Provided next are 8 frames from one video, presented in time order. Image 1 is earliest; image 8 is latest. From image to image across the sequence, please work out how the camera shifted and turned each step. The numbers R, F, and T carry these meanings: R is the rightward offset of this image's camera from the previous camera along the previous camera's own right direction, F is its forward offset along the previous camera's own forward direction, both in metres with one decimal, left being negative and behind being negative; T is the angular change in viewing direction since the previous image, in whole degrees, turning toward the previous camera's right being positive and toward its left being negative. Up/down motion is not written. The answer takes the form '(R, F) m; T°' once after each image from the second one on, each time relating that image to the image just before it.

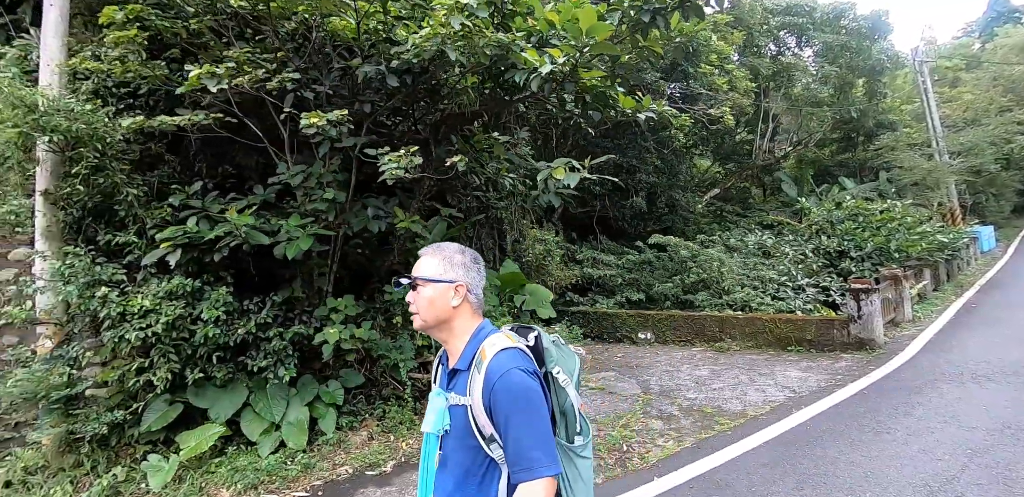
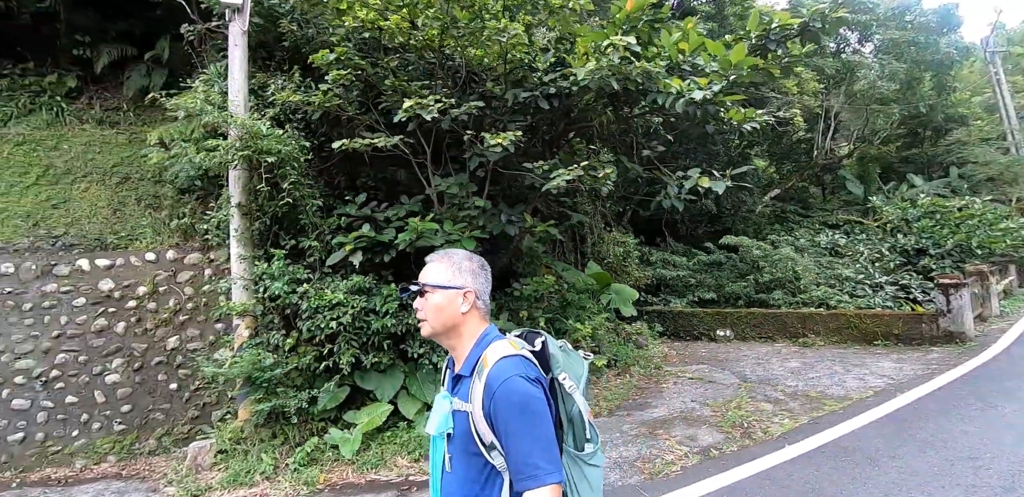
(-0.7, -0.4) m; -4°
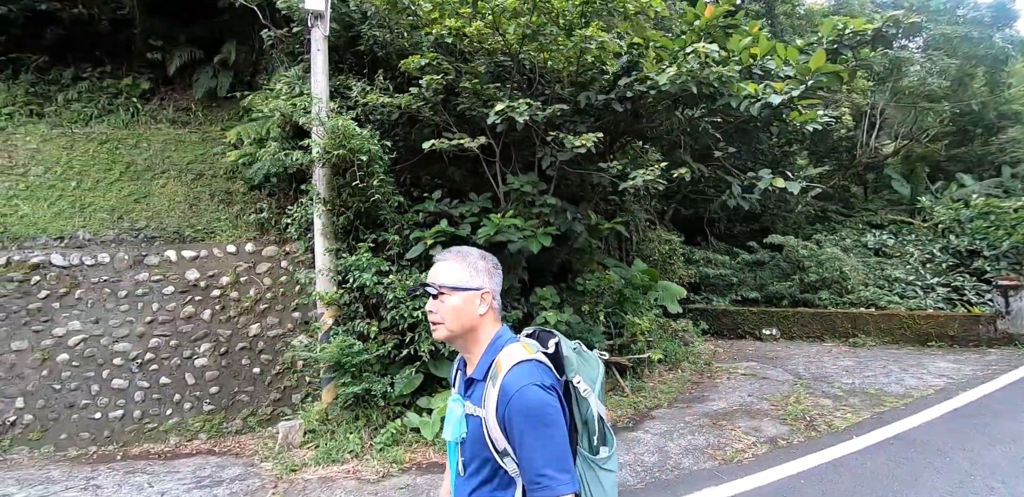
(-0.4, -0.2) m; -2°
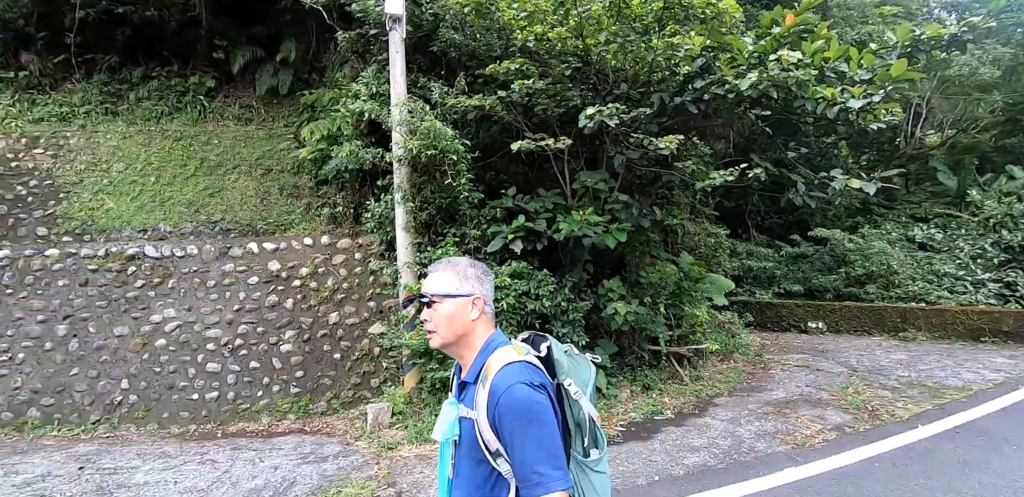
(-0.5, -0.2) m; -2°
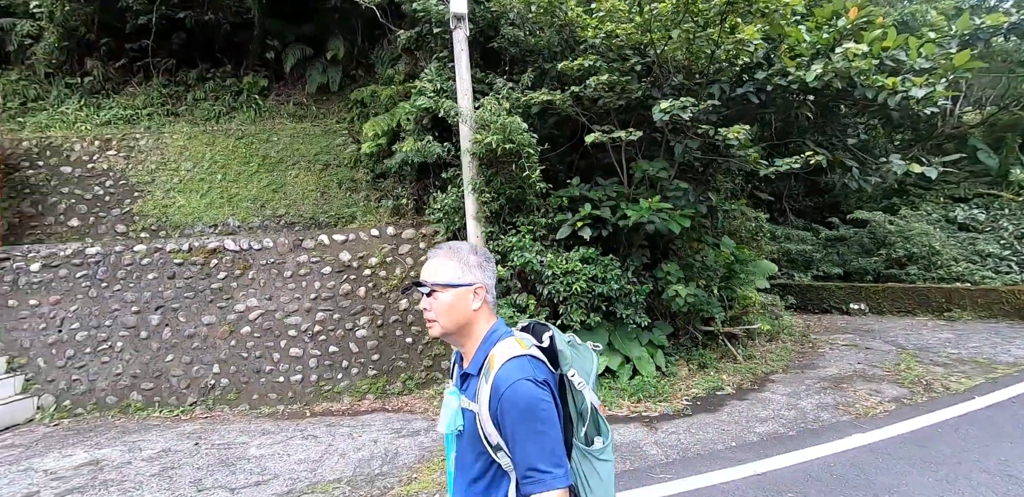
(-0.5, -0.2) m; -1°
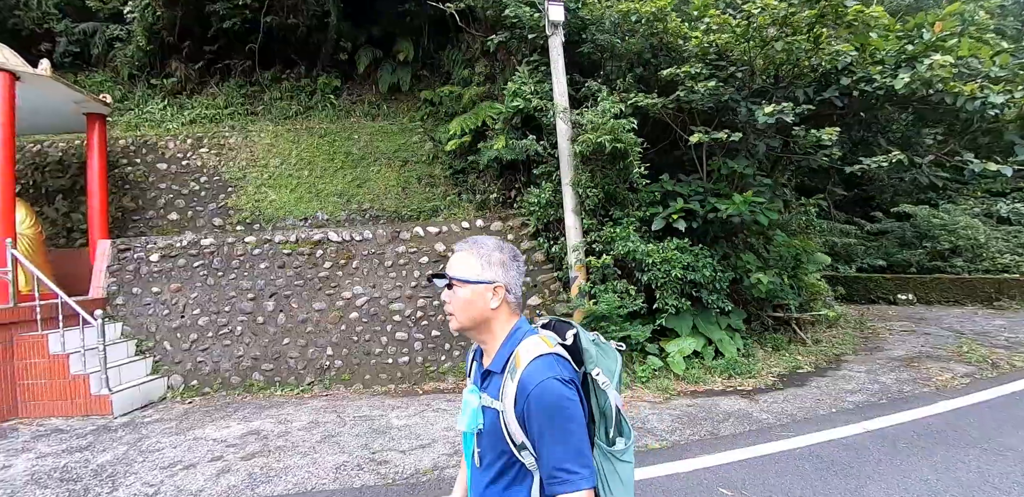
(-1.0, -0.4) m; 0°
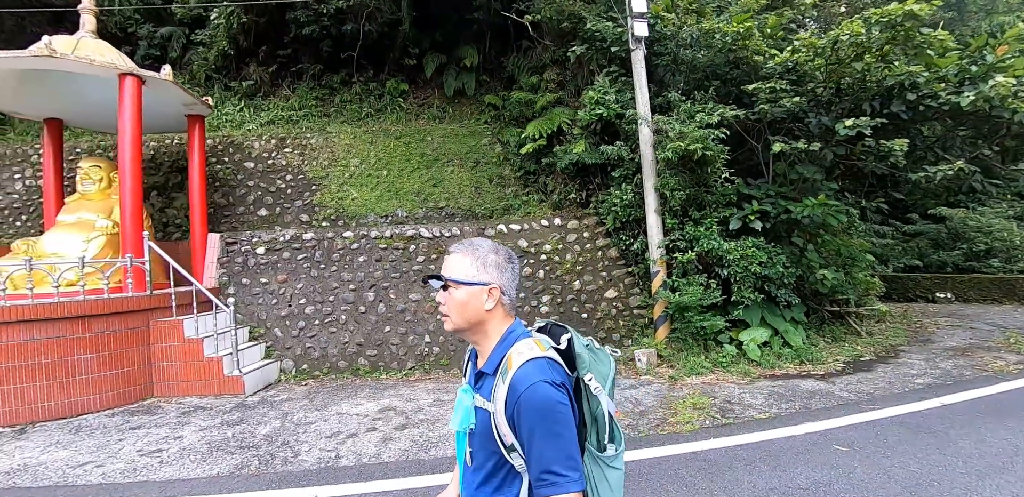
(-1.0, -0.4) m; +1°
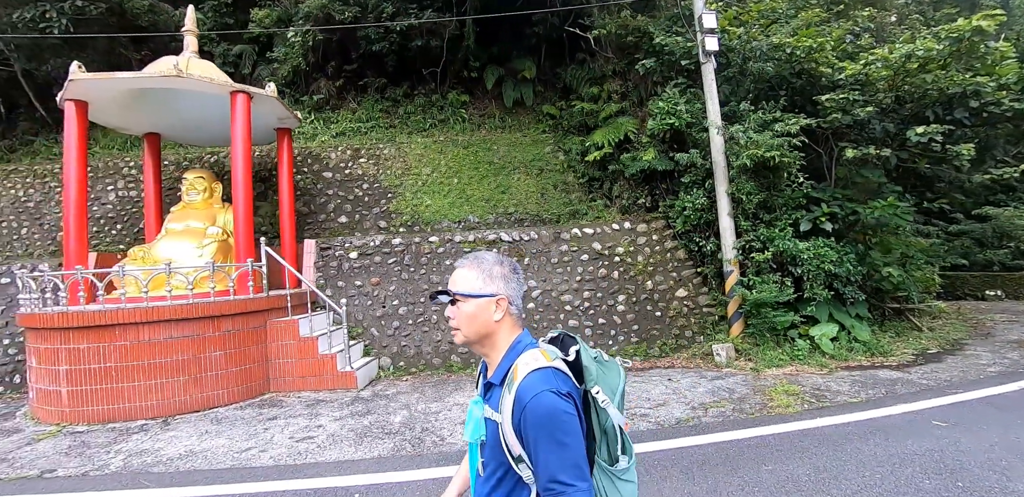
(-1.0, -0.4) m; 0°
